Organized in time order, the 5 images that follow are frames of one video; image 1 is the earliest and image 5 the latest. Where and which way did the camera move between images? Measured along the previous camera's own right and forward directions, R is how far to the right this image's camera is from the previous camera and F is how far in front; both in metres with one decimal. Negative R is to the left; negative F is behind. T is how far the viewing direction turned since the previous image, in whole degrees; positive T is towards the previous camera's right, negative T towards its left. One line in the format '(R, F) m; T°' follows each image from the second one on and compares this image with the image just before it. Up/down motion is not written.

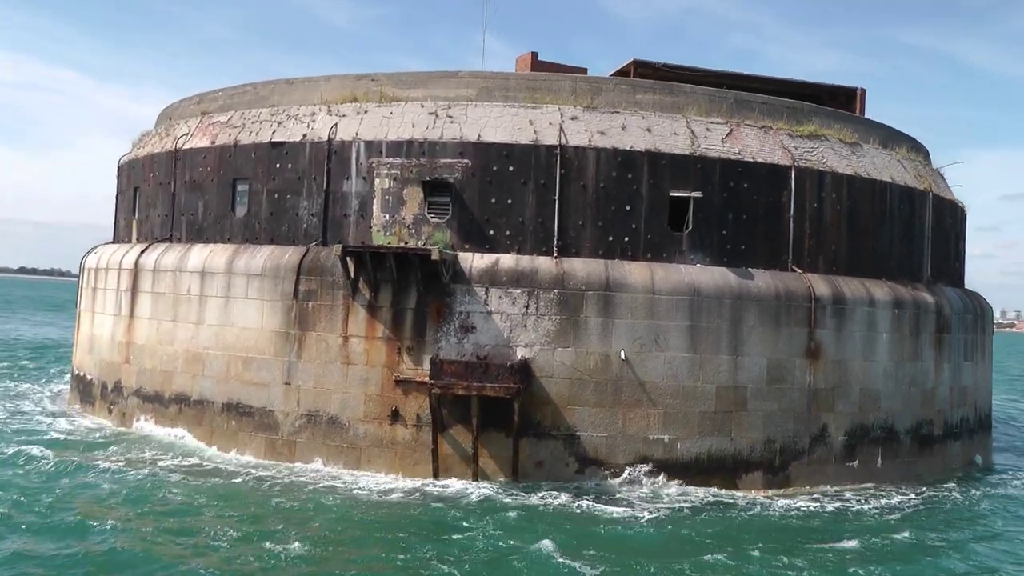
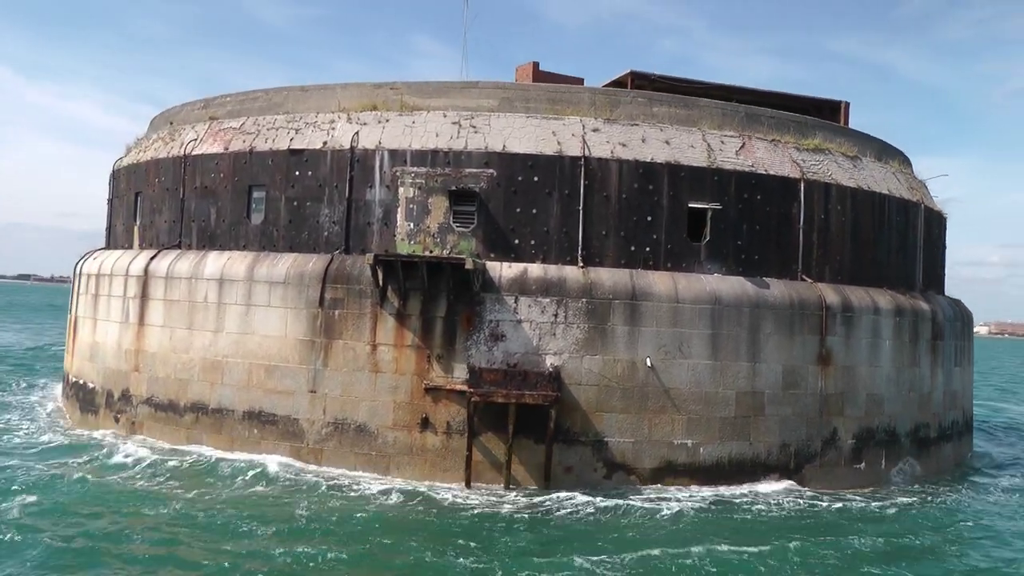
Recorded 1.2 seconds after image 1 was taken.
(-1.2, -0.1) m; +3°
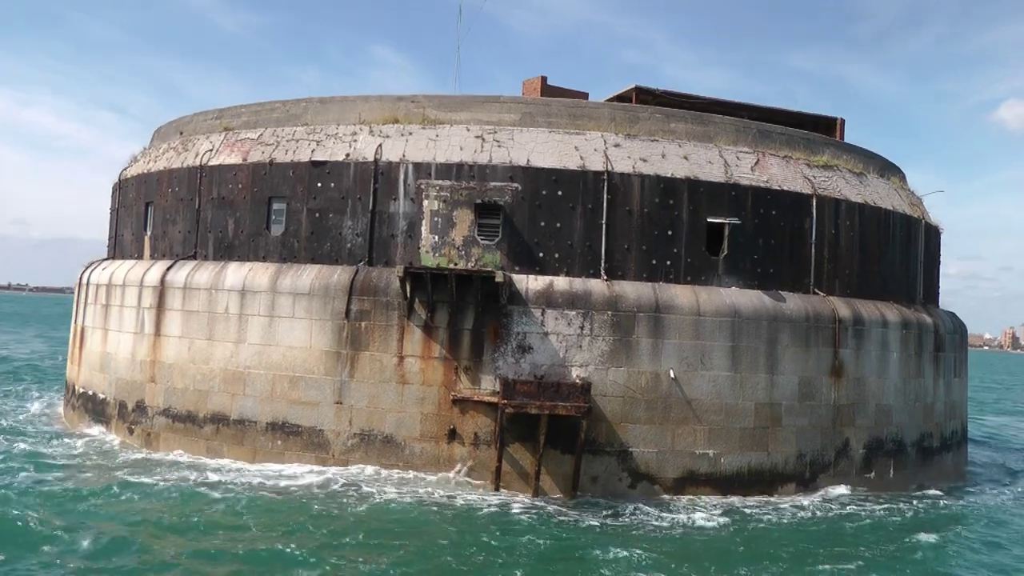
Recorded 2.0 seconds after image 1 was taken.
(-0.9, -0.1) m; +2°
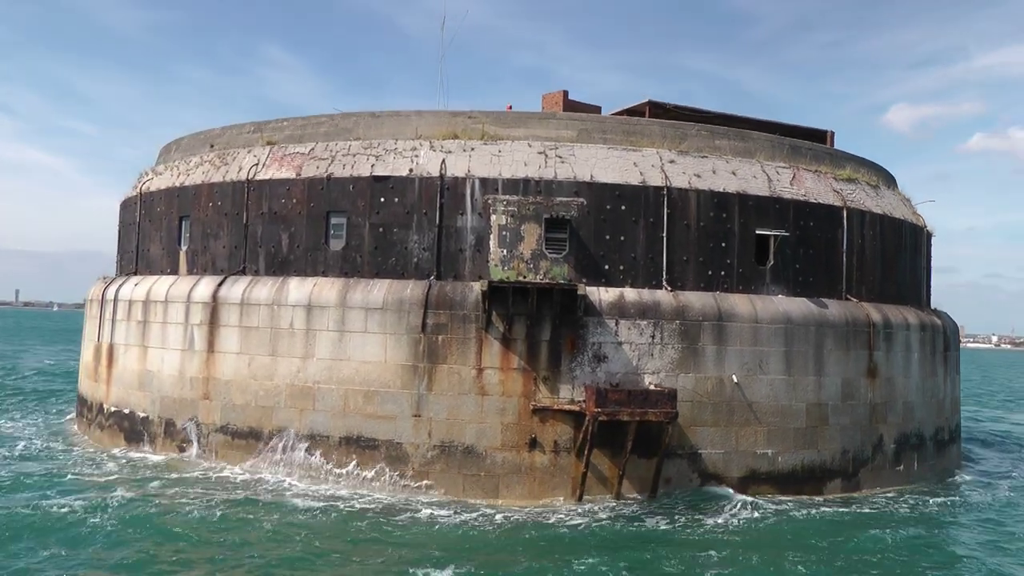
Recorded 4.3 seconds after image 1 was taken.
(-2.4, -0.3) m; +5°
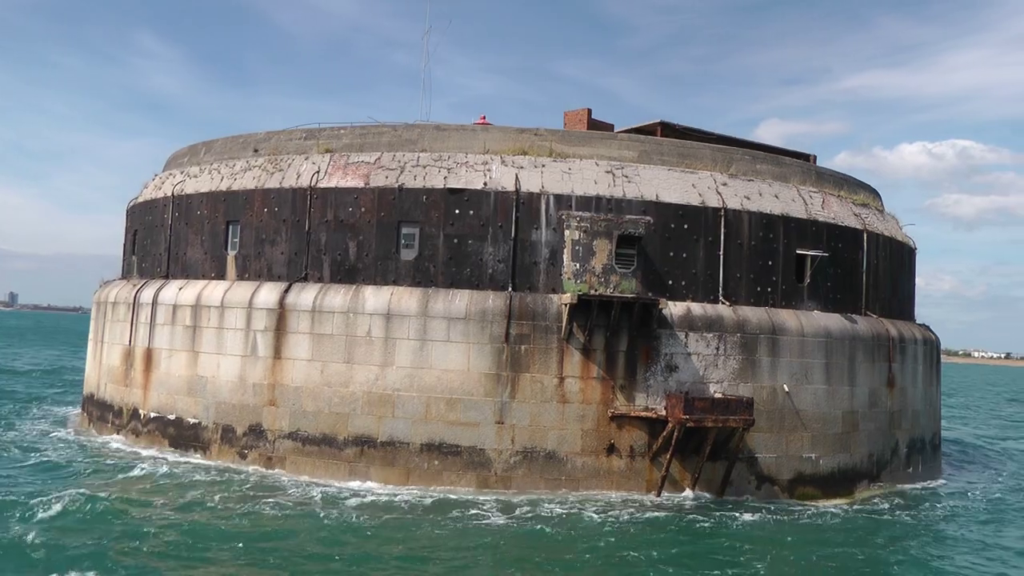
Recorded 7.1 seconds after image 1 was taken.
(-2.9, -0.4) m; +7°
